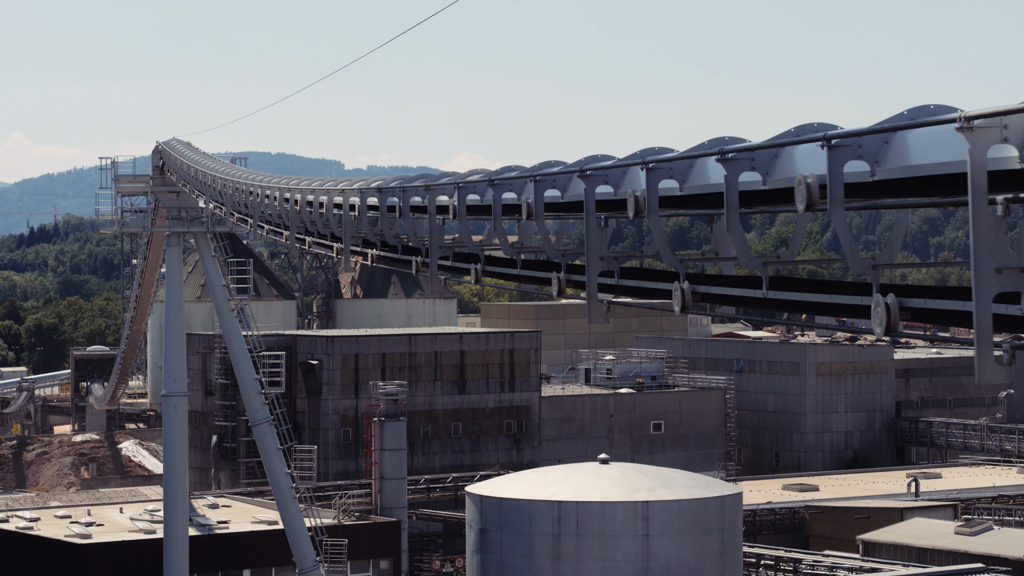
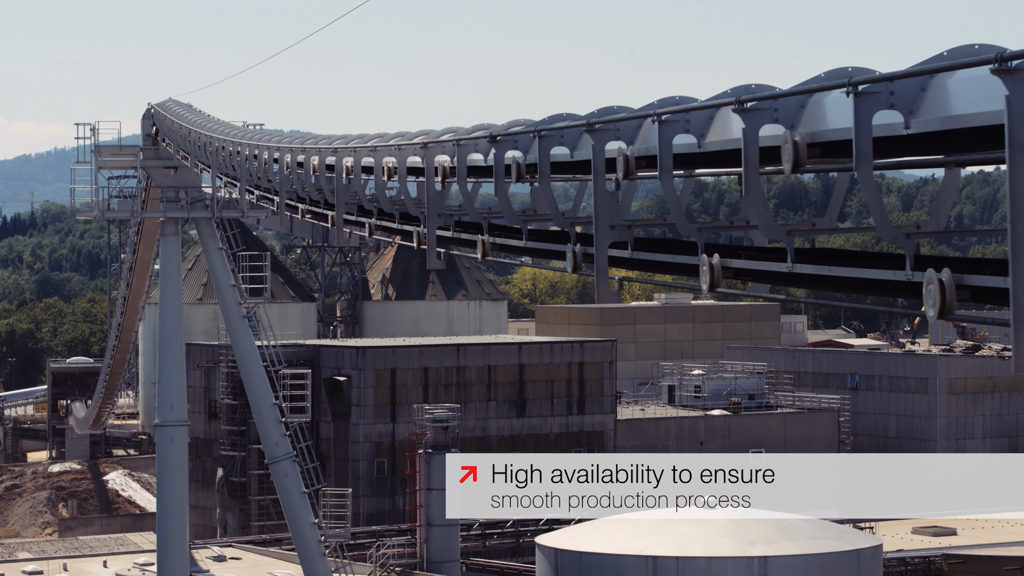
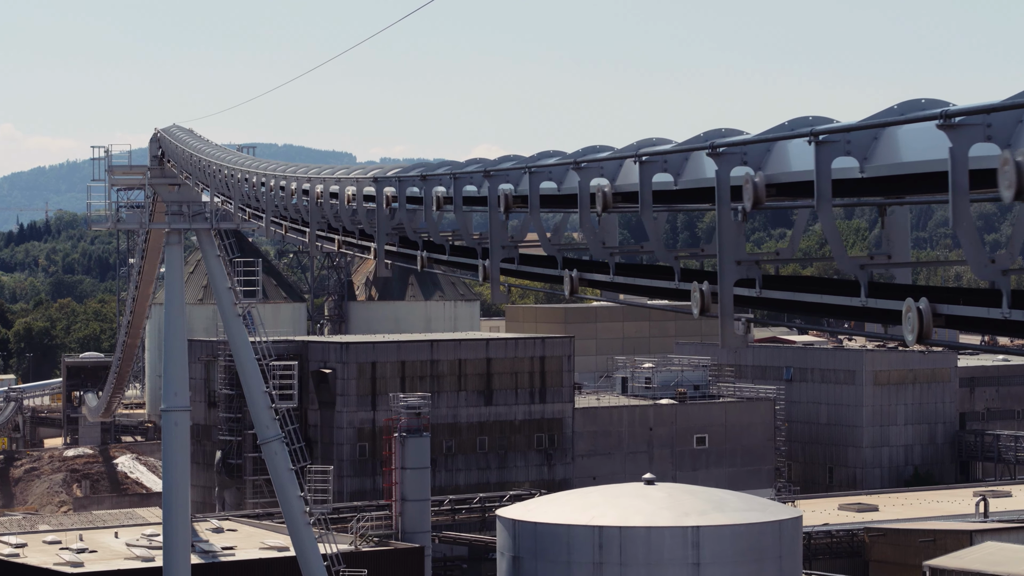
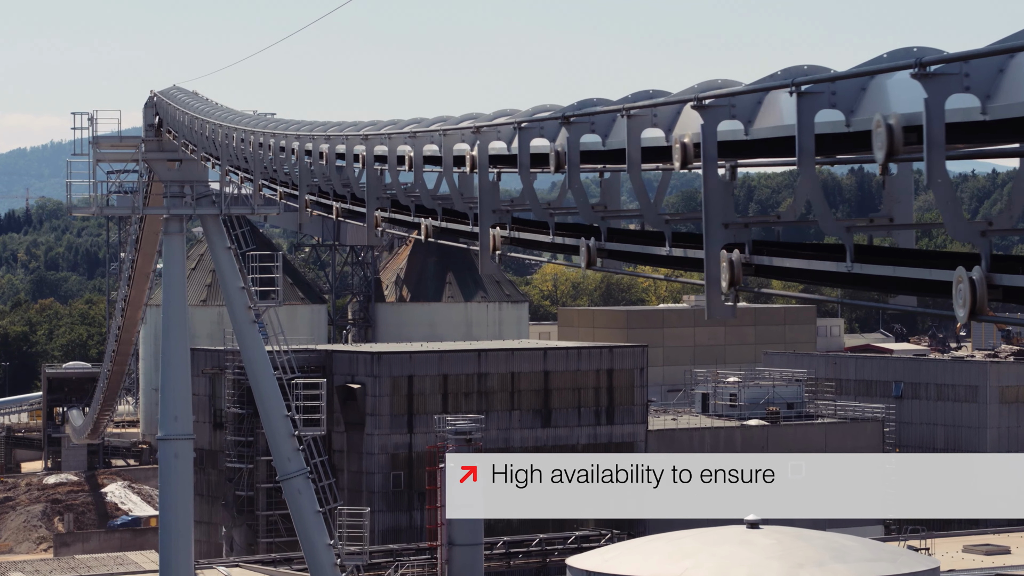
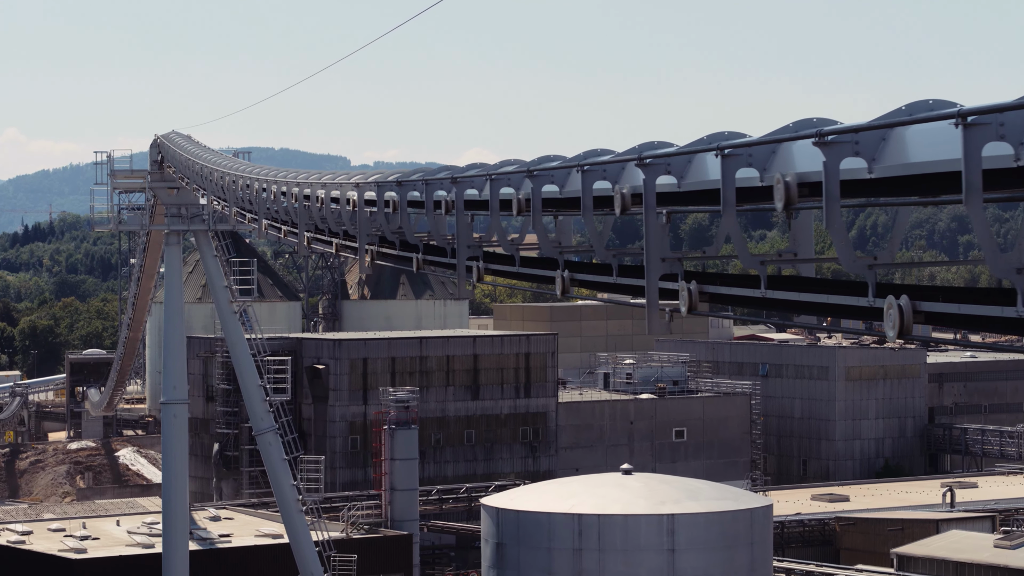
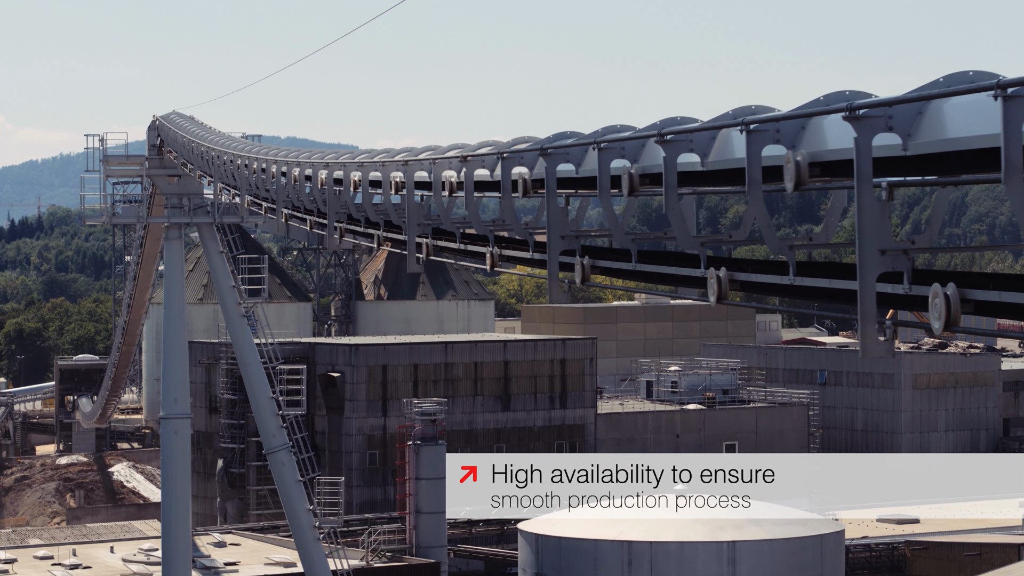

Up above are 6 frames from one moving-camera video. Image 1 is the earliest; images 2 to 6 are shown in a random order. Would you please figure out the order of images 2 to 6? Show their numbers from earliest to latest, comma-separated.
5, 3, 6, 2, 4
